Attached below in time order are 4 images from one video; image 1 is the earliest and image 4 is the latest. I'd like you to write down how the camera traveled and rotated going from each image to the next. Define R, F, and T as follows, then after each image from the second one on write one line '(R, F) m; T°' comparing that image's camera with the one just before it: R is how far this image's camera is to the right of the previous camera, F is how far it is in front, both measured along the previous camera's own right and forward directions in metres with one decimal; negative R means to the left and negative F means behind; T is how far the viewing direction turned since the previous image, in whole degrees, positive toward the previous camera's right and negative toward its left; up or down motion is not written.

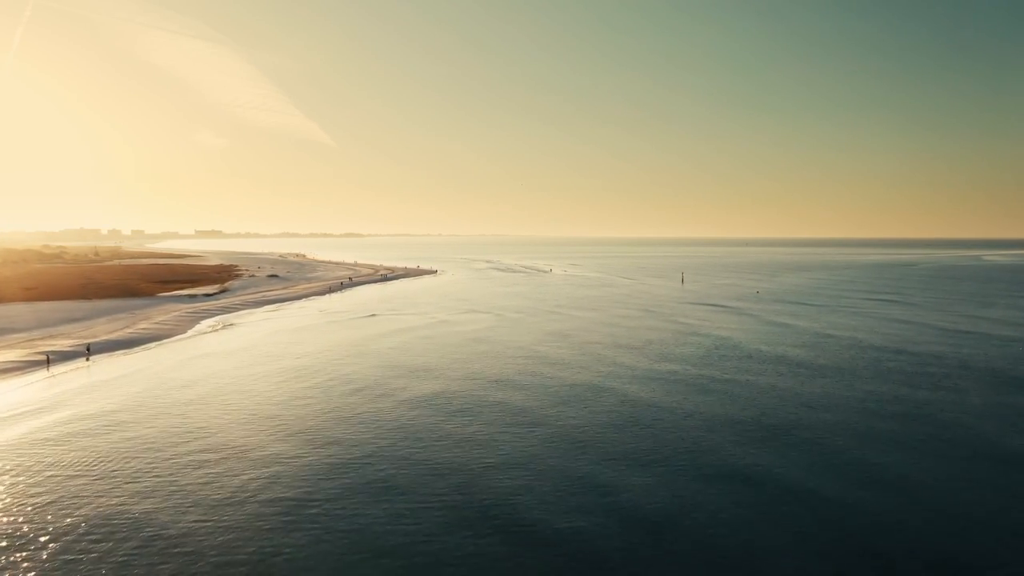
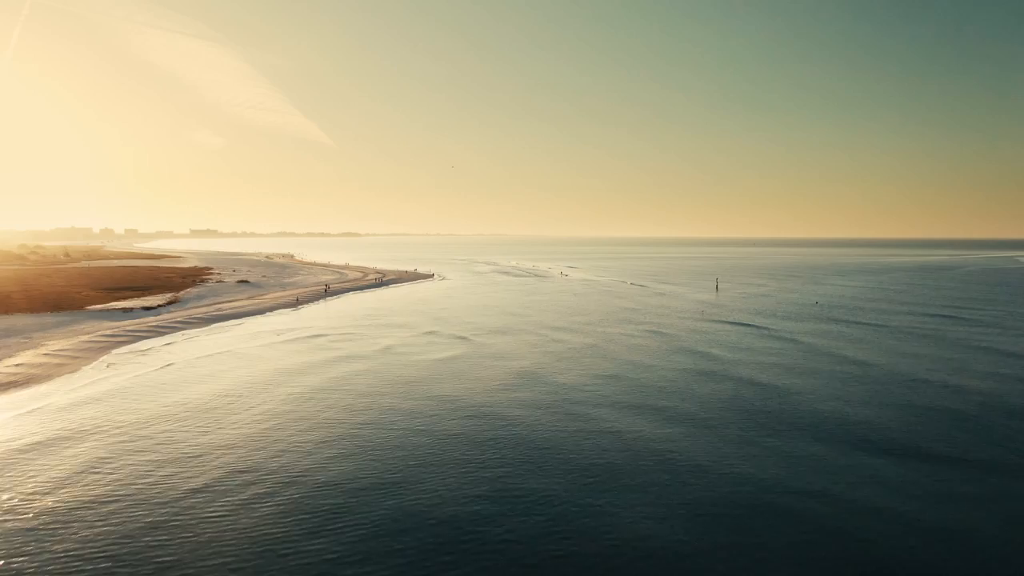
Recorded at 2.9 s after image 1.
(-1.6, +13.5) m; 0°
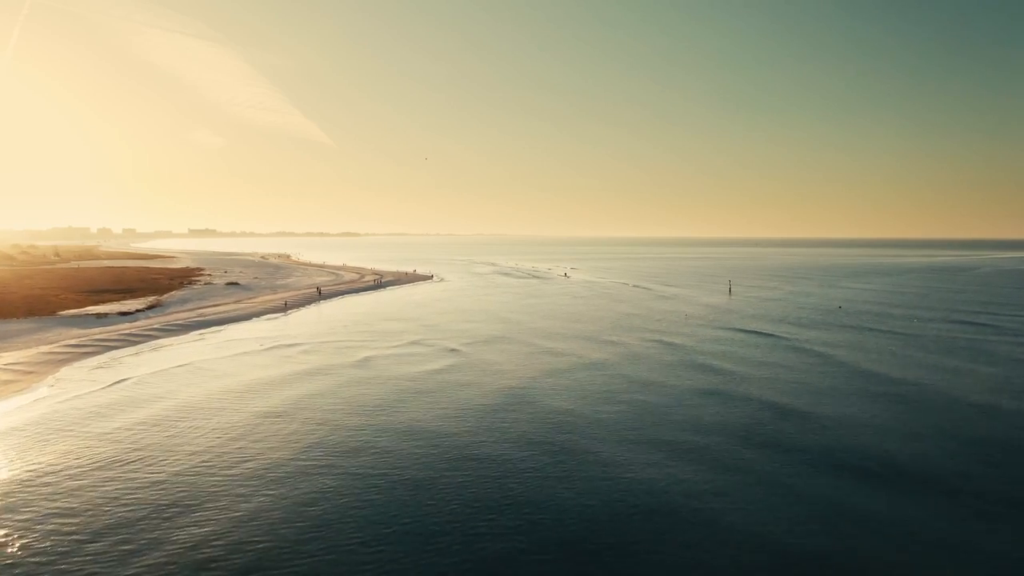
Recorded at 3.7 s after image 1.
(-0.5, +3.9) m; 0°
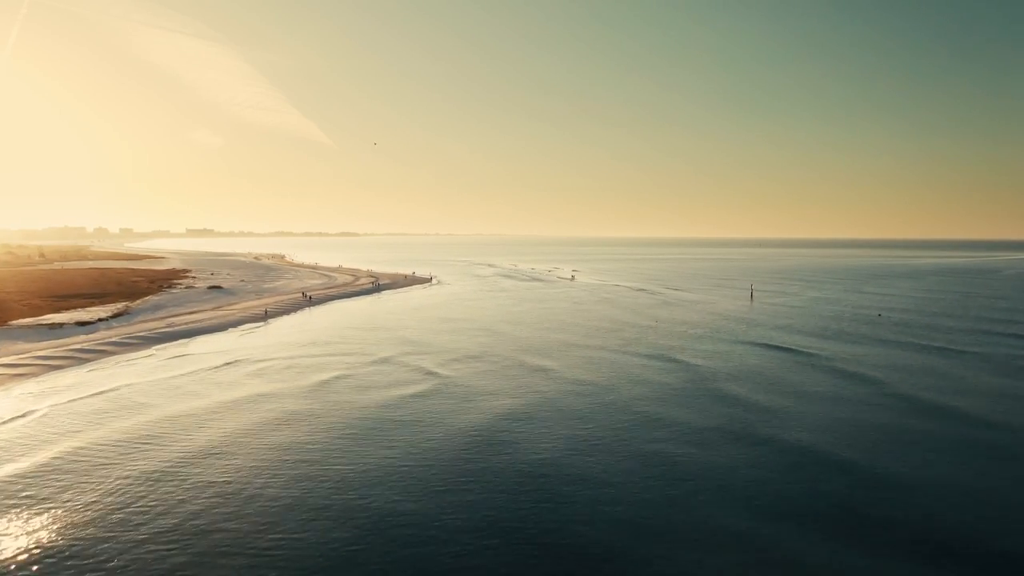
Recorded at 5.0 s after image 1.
(-0.8, +6.0) m; 0°
